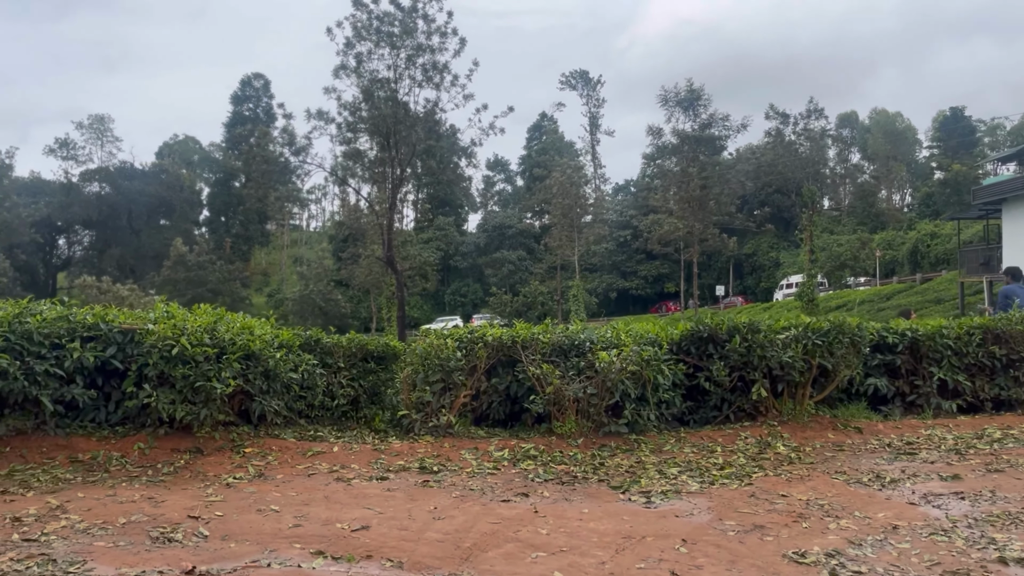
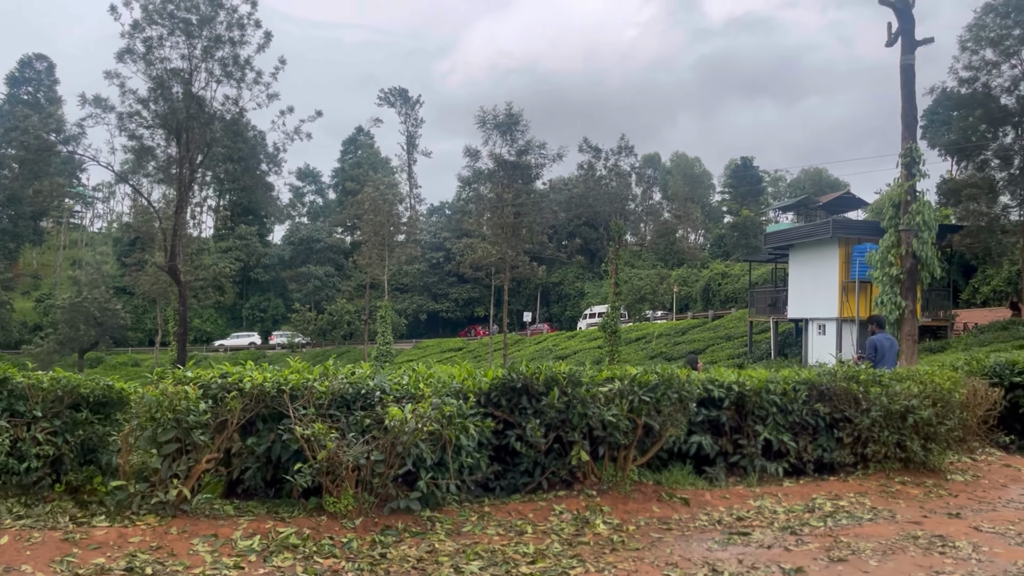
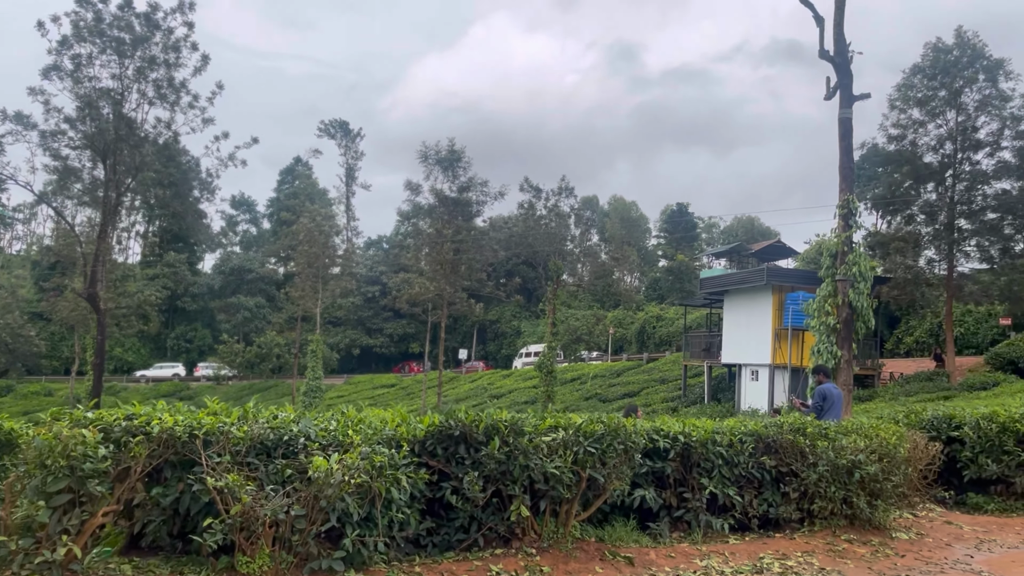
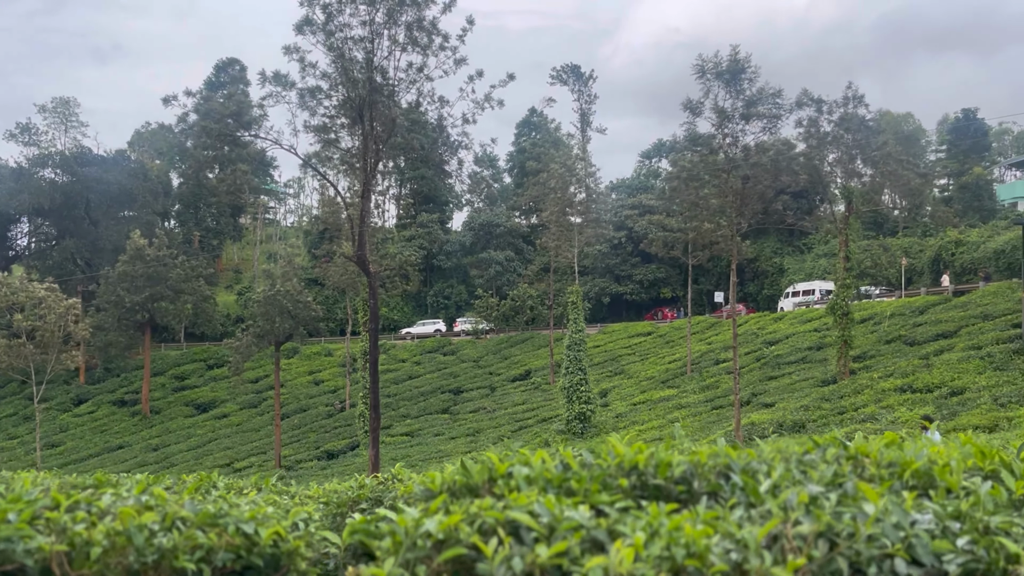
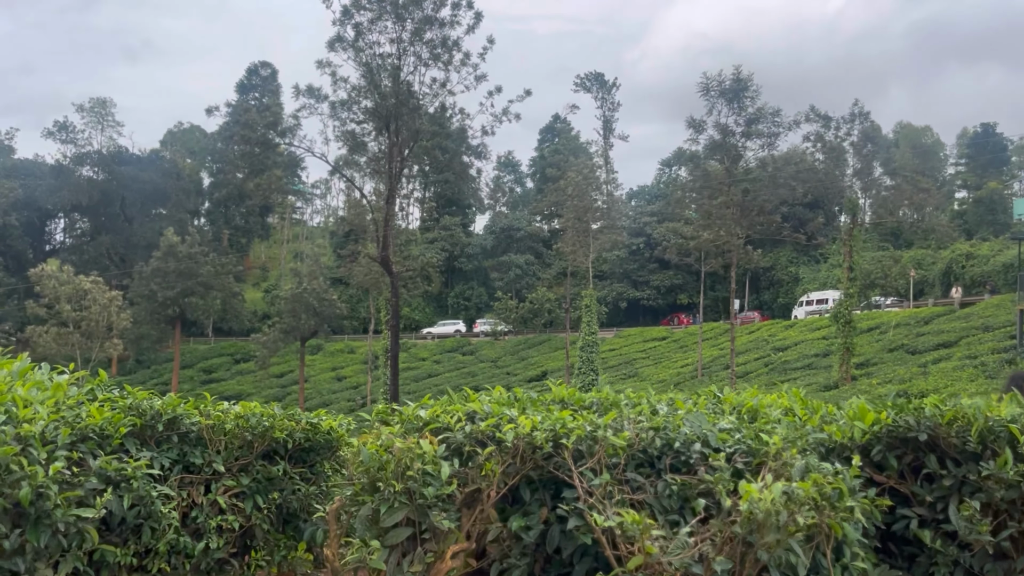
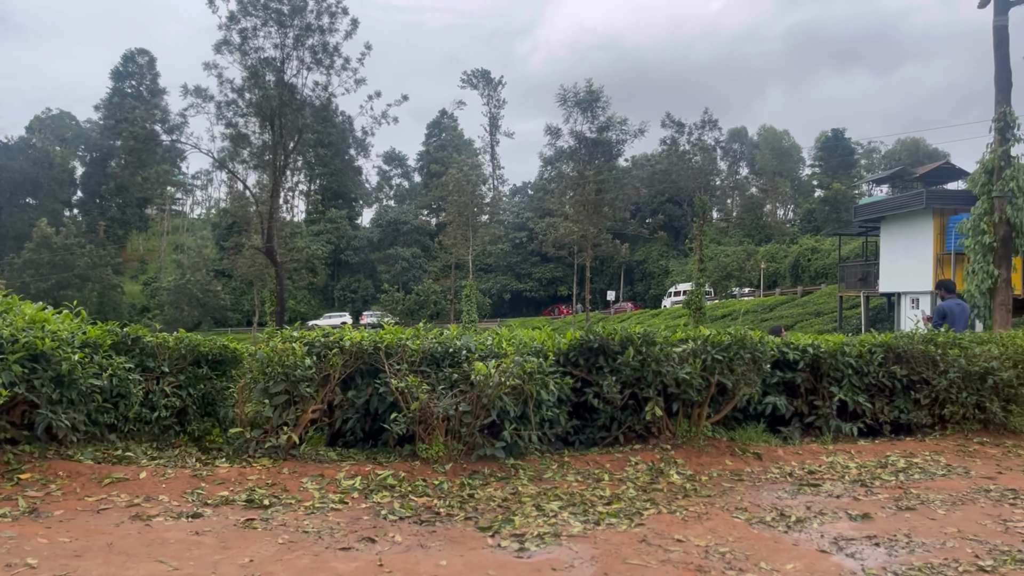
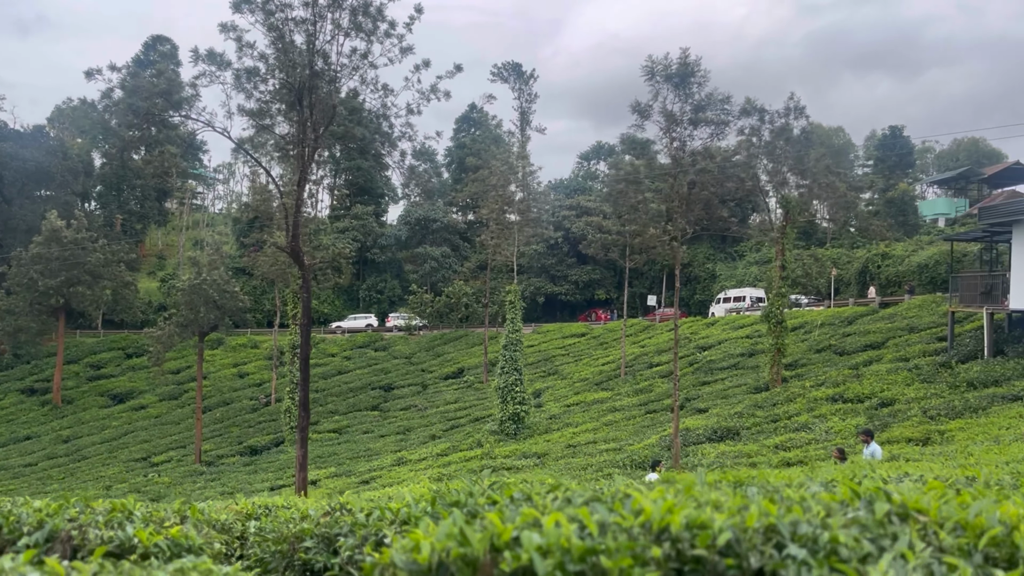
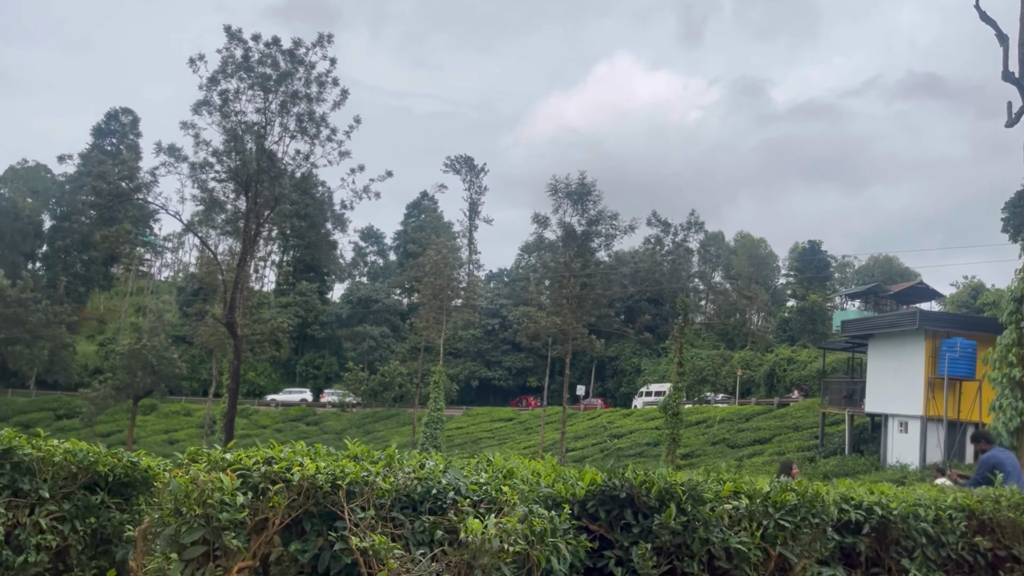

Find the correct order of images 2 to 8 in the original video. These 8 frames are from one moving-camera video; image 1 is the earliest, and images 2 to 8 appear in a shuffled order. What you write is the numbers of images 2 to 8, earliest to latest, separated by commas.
6, 2, 3, 8, 5, 4, 7
